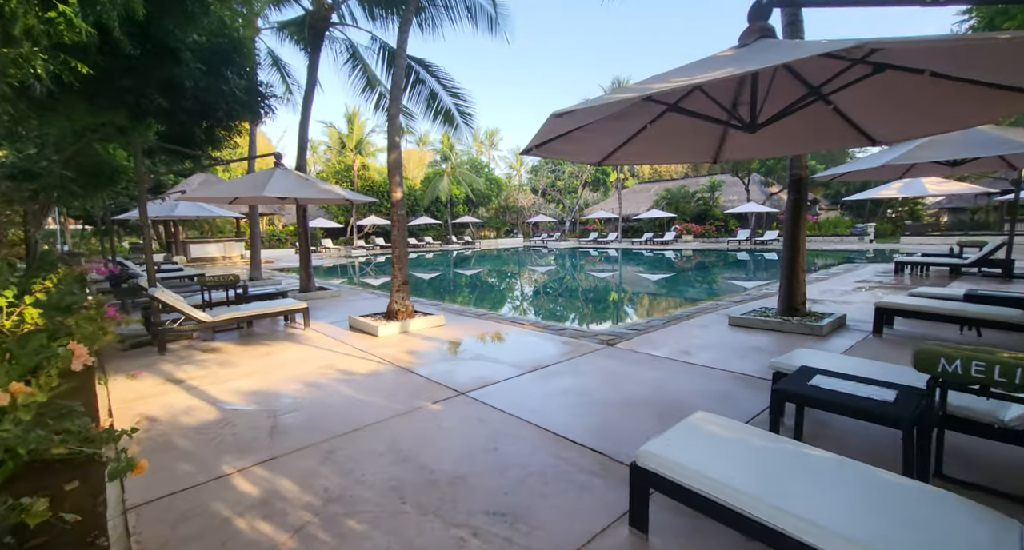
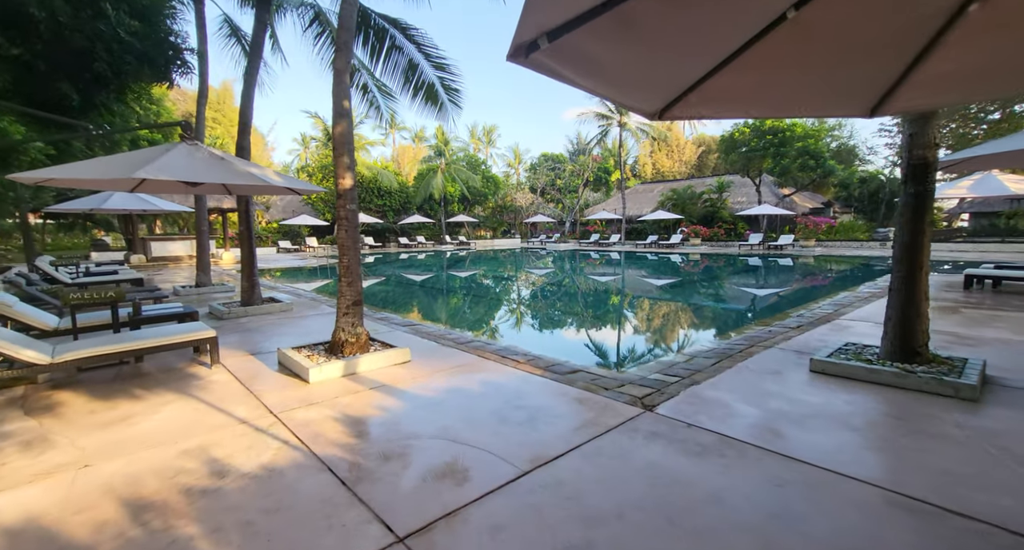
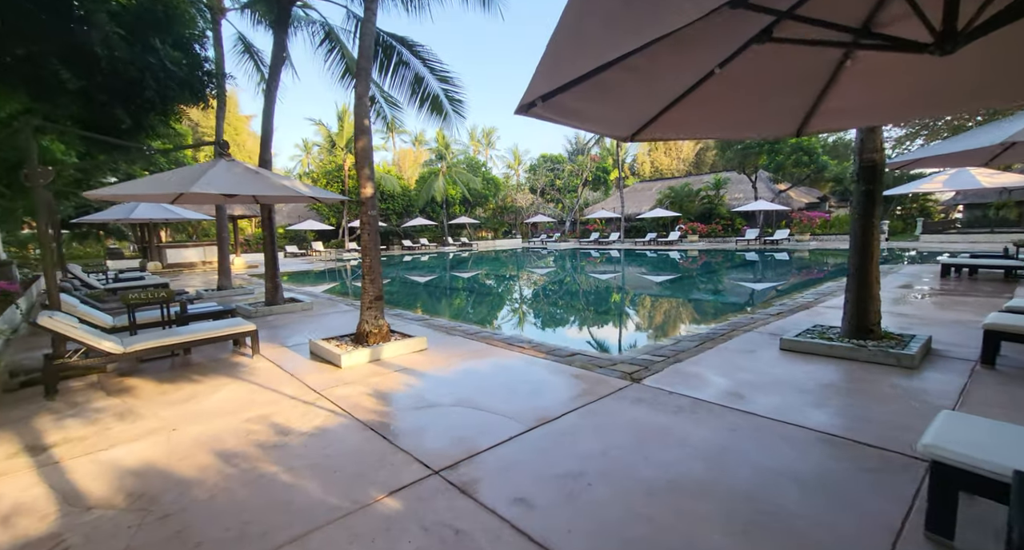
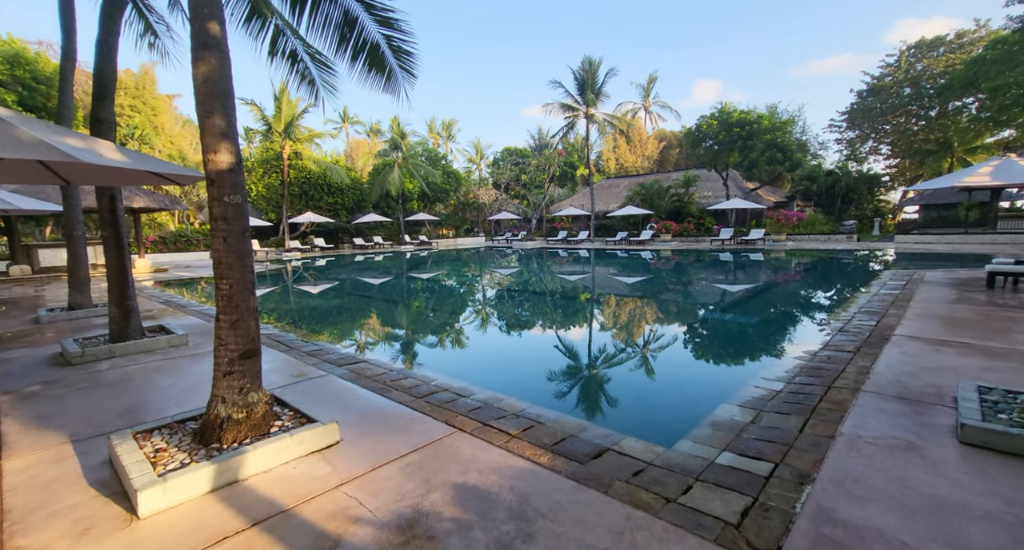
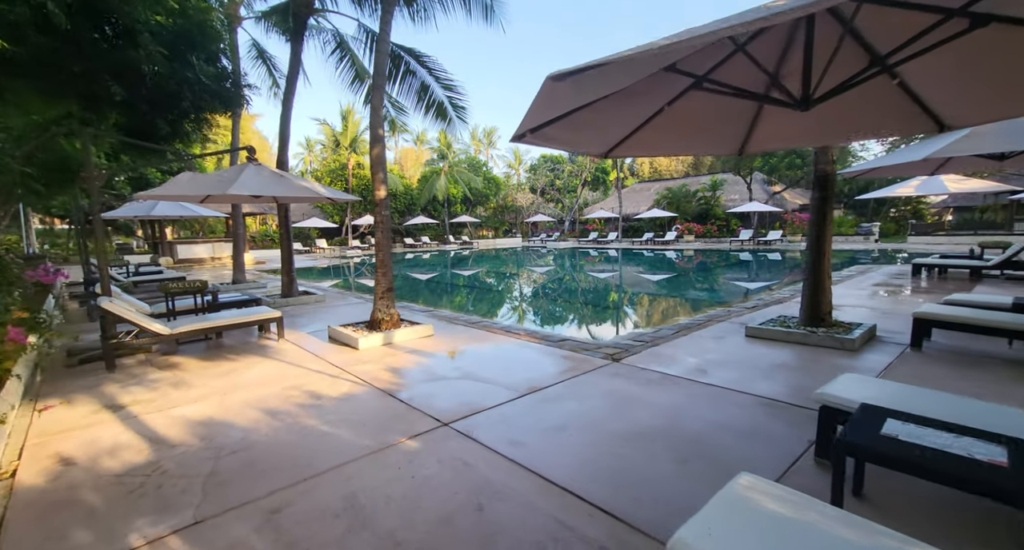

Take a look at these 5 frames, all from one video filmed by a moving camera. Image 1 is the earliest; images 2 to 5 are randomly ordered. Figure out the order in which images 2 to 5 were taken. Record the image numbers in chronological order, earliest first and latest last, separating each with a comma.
5, 3, 2, 4
